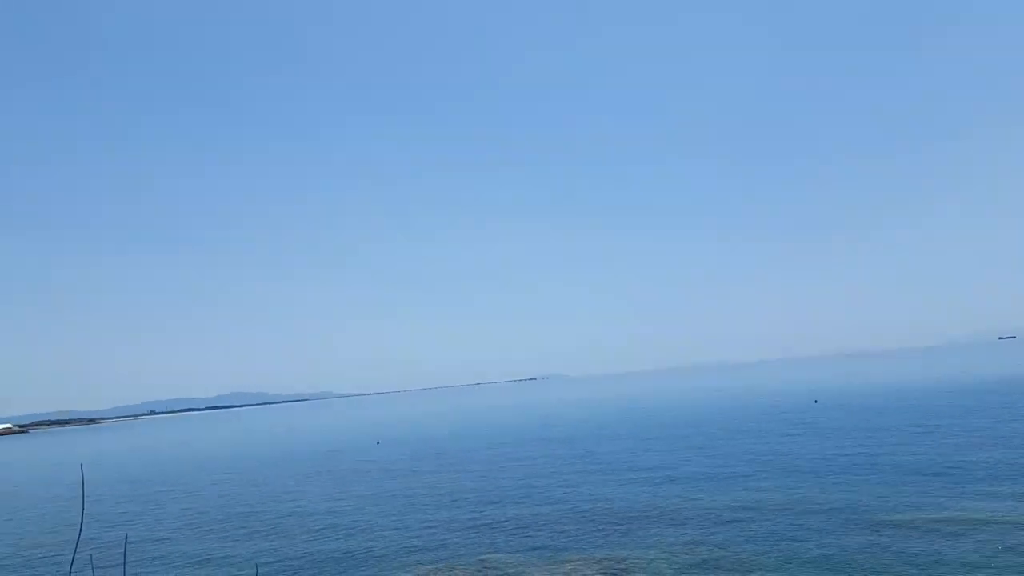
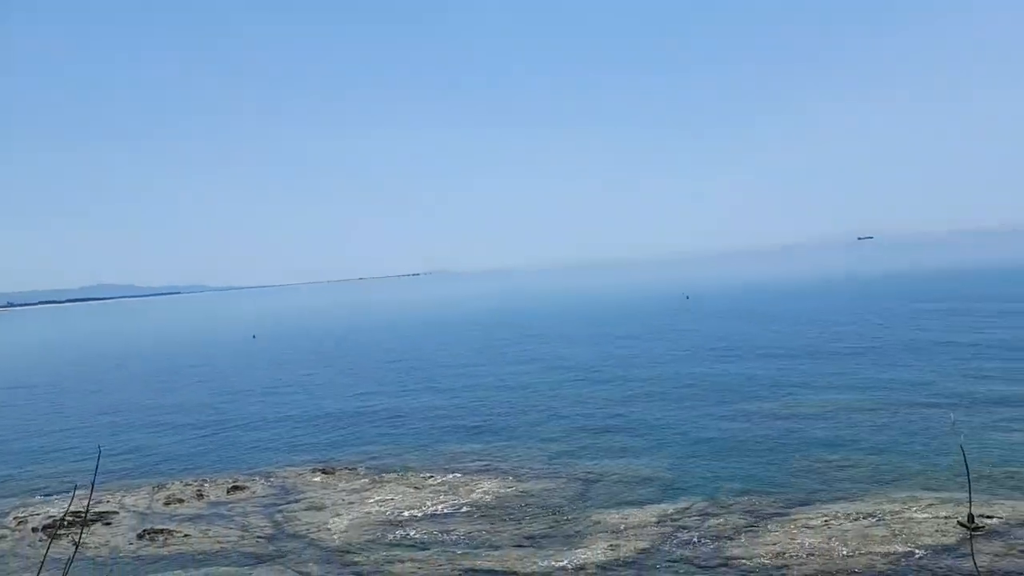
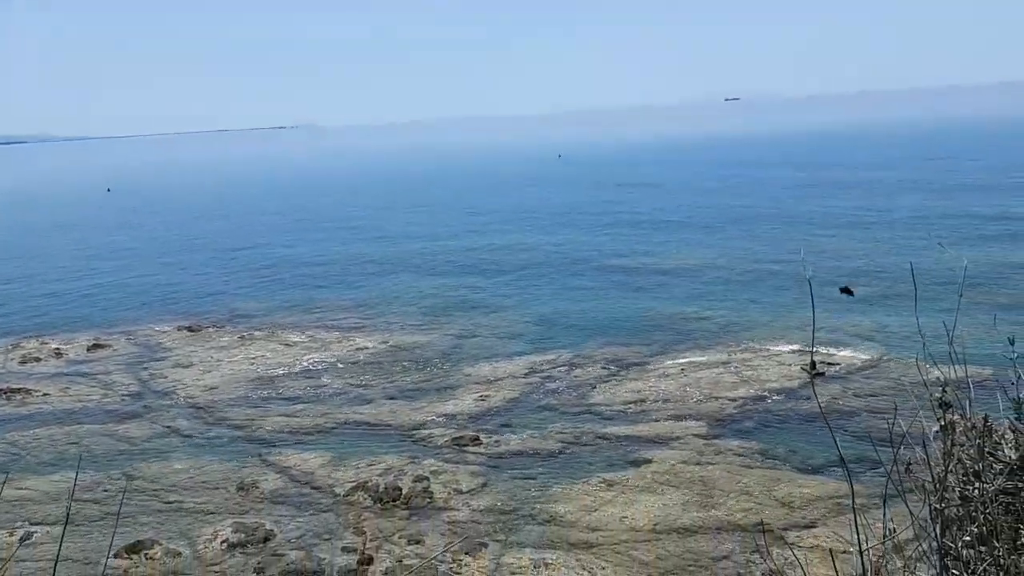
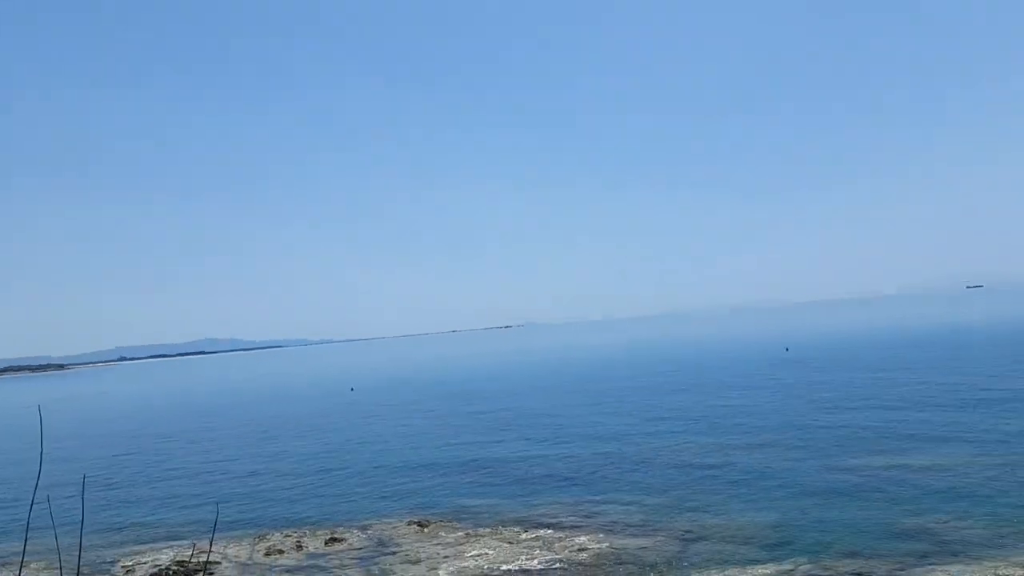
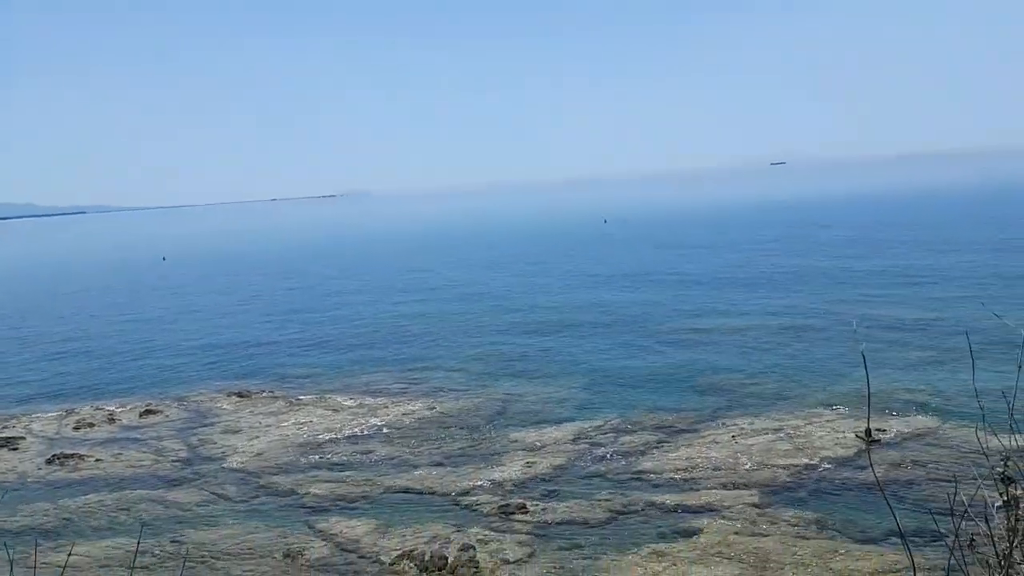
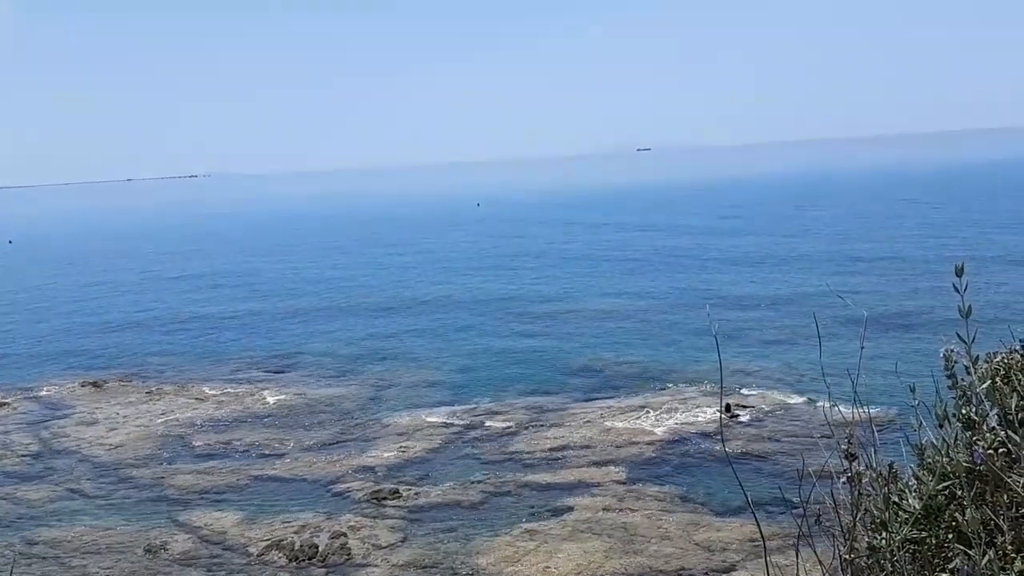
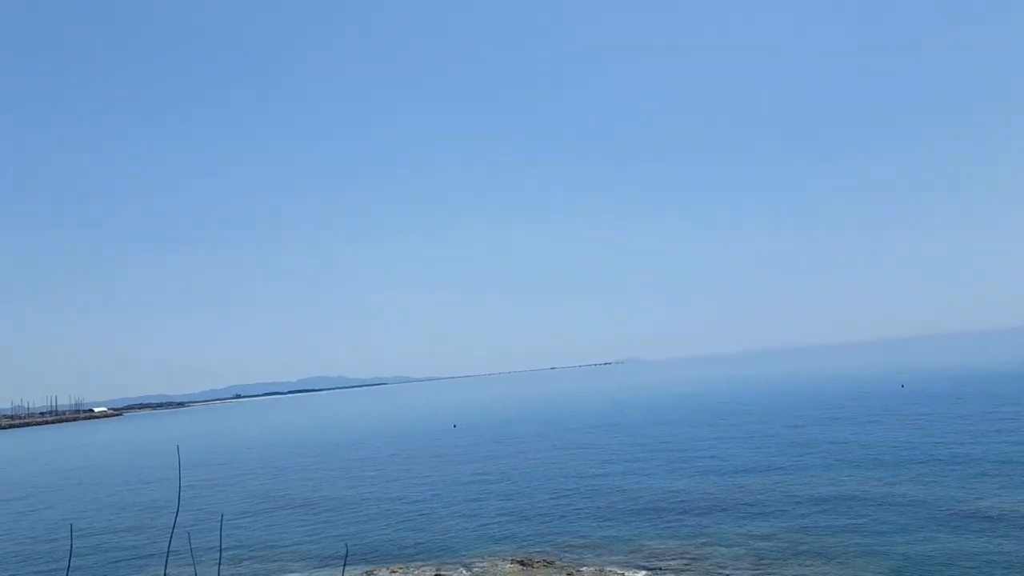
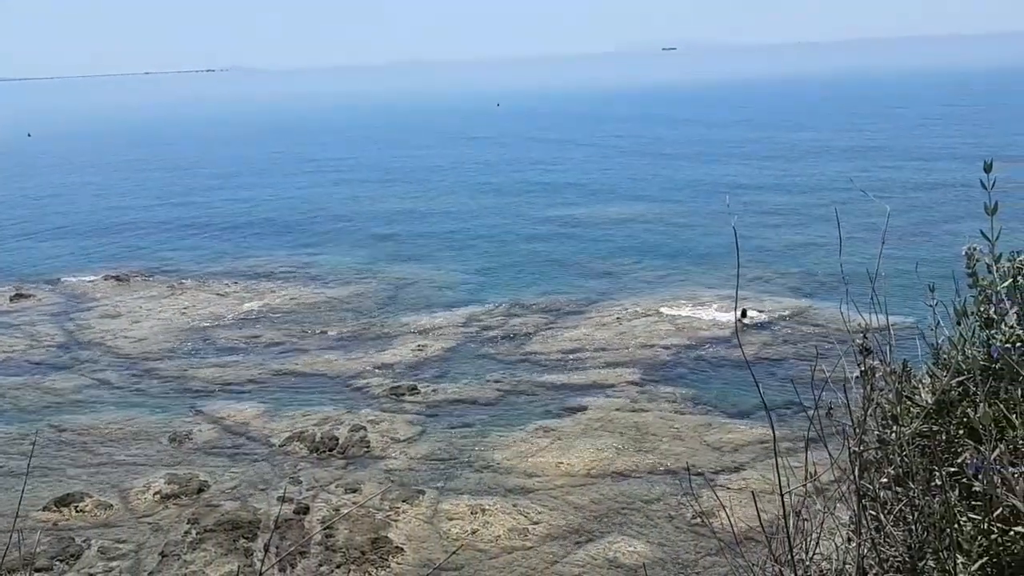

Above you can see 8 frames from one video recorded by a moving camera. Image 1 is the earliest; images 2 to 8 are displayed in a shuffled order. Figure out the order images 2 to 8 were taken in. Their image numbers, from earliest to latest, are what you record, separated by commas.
7, 4, 2, 5, 3, 8, 6
